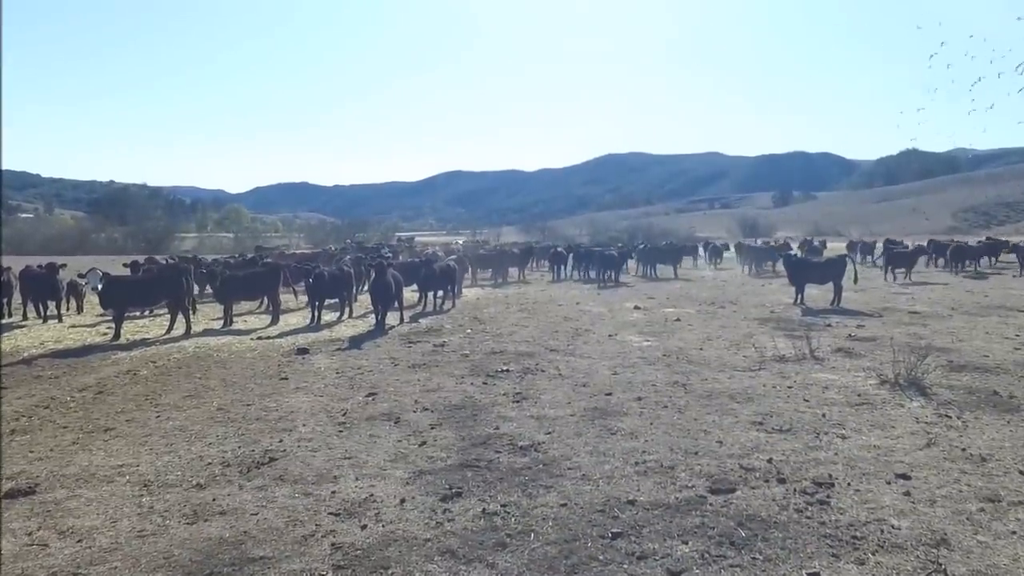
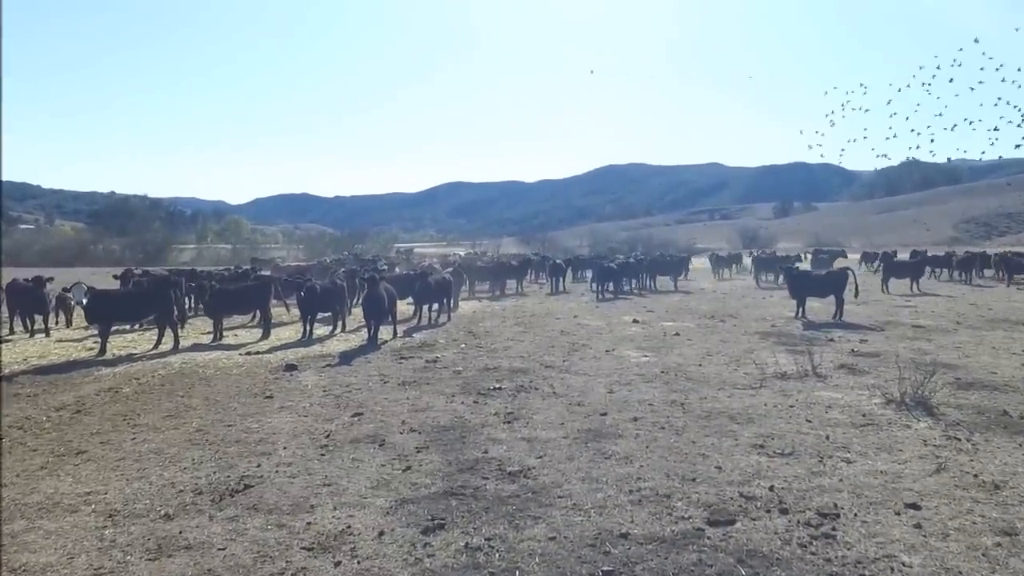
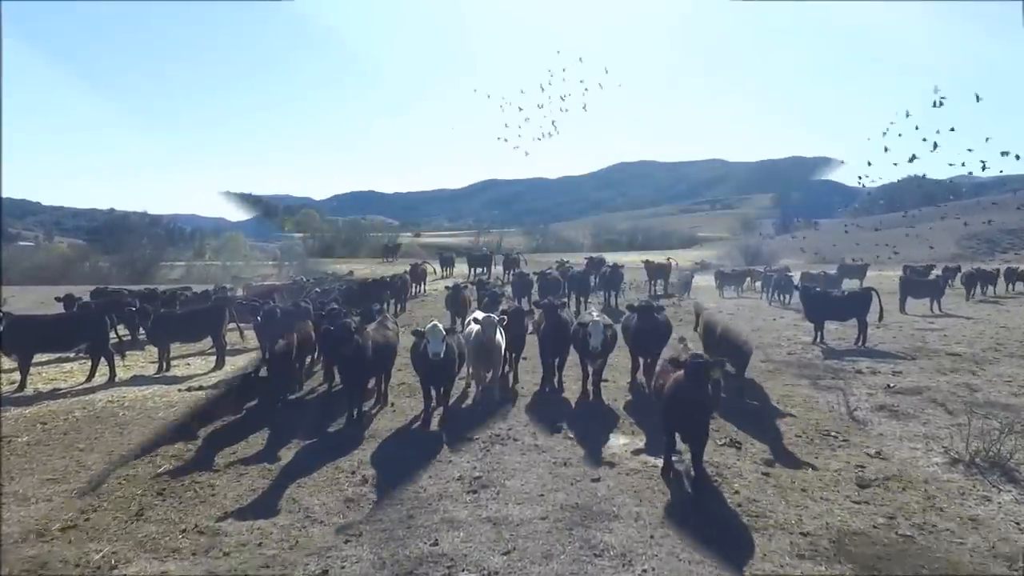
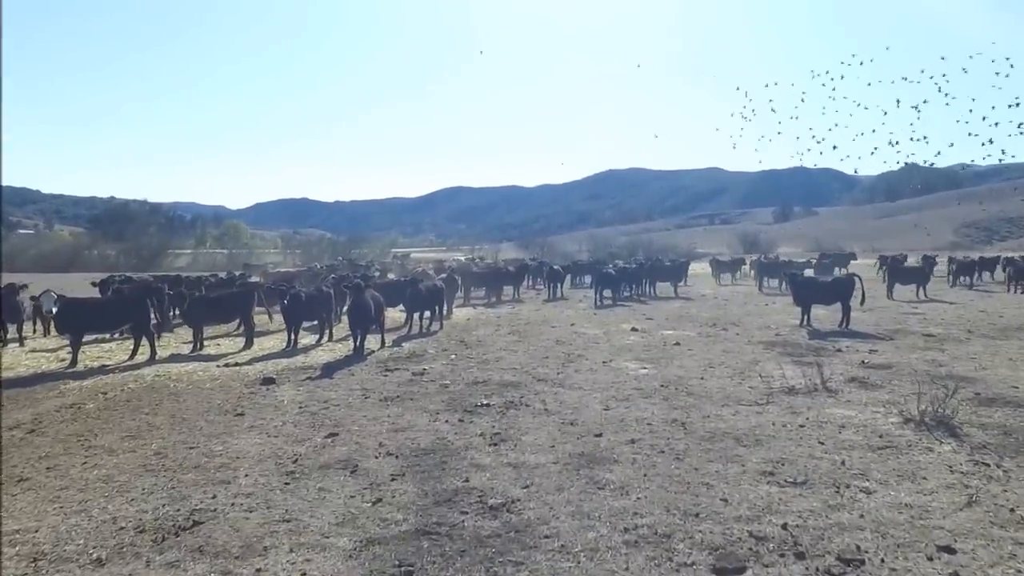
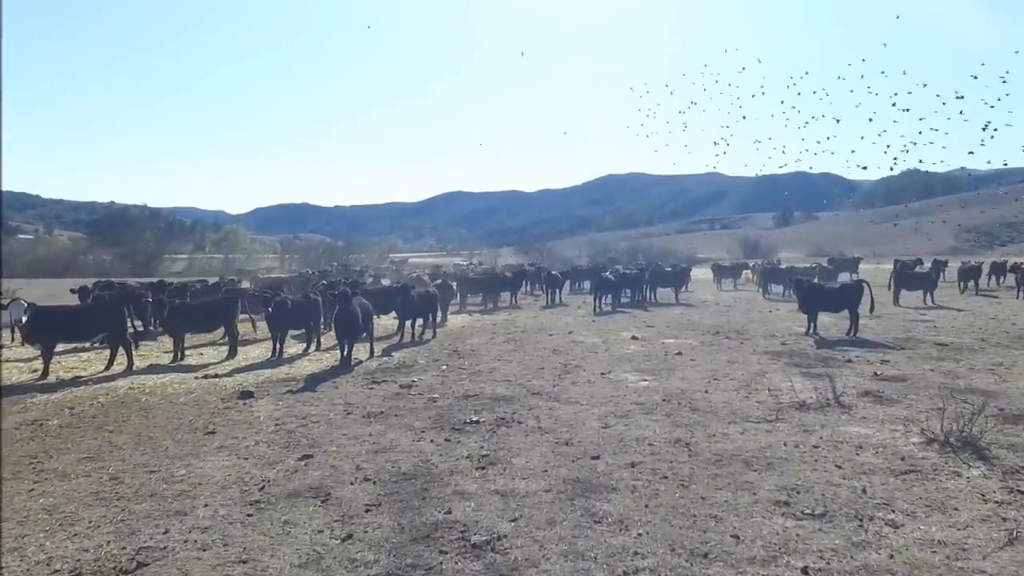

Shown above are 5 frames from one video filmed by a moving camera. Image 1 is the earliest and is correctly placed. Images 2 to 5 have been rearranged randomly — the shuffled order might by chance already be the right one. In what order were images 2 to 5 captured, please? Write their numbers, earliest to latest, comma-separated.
2, 4, 5, 3
